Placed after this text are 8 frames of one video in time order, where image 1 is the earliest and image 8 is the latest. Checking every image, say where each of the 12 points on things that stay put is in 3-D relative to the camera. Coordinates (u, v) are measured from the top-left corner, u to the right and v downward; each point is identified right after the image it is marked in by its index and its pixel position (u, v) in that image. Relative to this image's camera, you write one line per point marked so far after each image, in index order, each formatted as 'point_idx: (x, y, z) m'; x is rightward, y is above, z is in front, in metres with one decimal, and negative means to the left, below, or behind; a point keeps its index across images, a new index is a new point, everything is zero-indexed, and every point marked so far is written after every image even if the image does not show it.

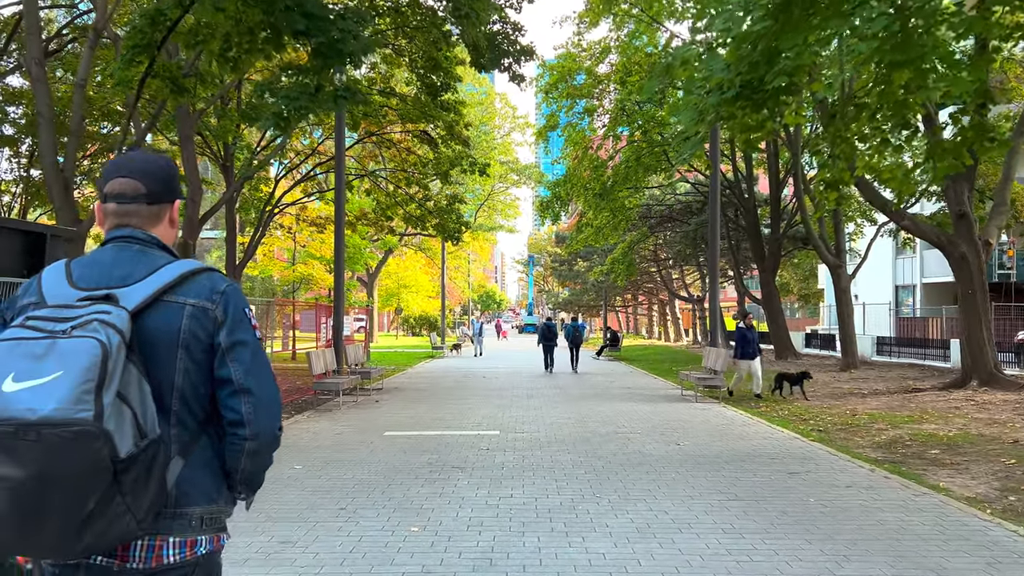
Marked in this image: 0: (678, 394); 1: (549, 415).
0: (+2.5, -1.6, +13.0) m
1: (+0.5, -1.5, +10.0) m
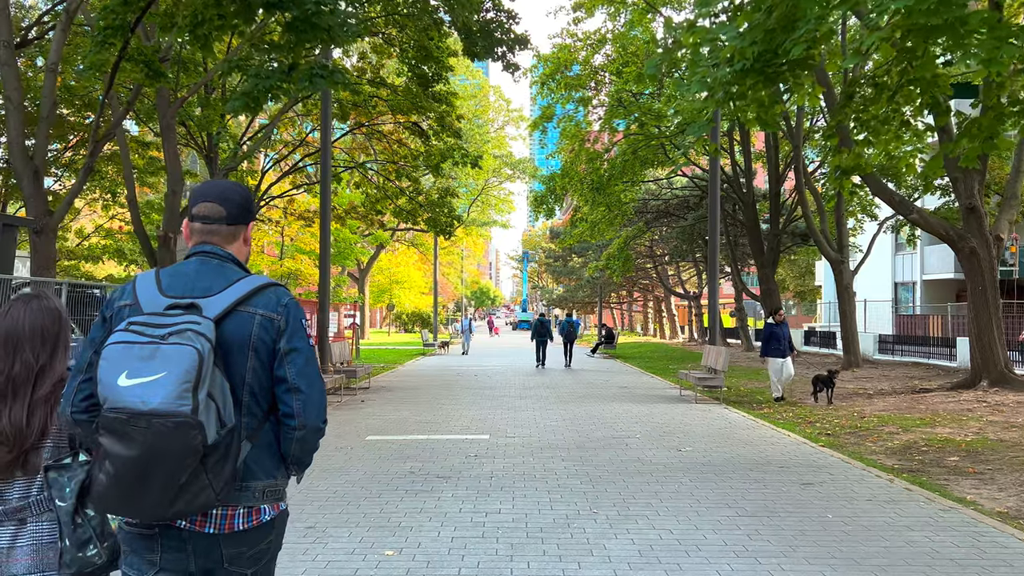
0: (+2.4, -1.6, +12.5) m
1: (+0.4, -1.5, +9.5) m
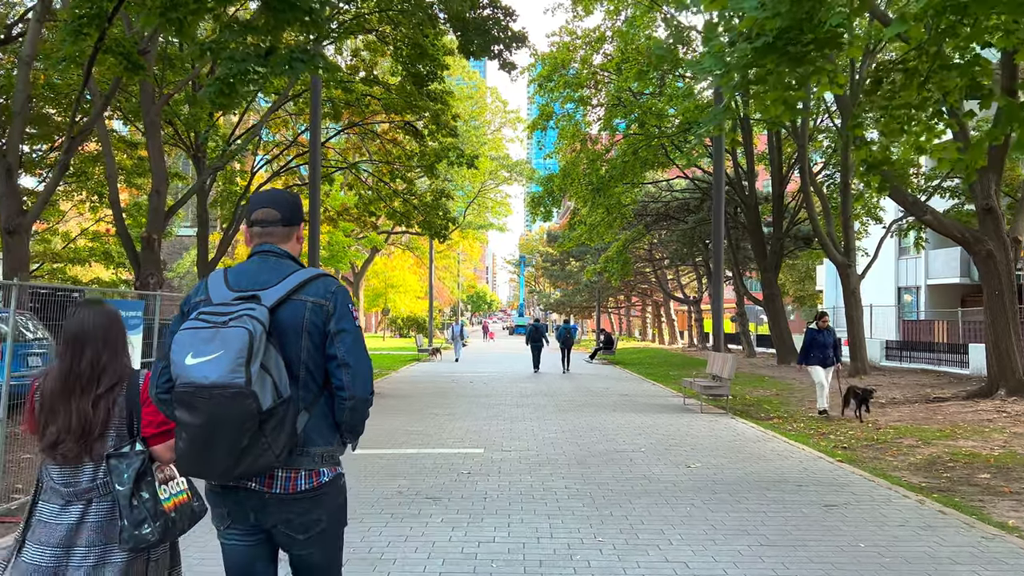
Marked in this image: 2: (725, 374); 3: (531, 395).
0: (+2.4, -1.6, +12.0) m
1: (+0.3, -1.5, +9.0) m
2: (+2.9, -1.2, +11.4) m
3: (+0.3, -1.7, +13.3) m
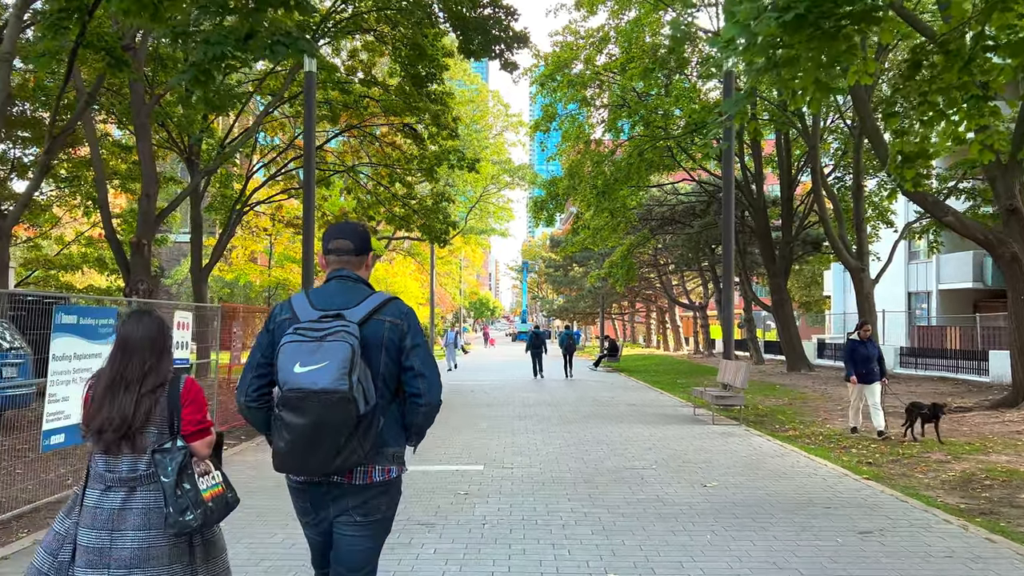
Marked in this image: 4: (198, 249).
0: (+2.4, -1.7, +11.5) m
1: (+0.3, -1.5, +8.5) m
2: (+2.9, -1.3, +10.9) m
3: (+0.3, -1.8, +12.8) m
4: (-6.5, +0.8, +17.6) m
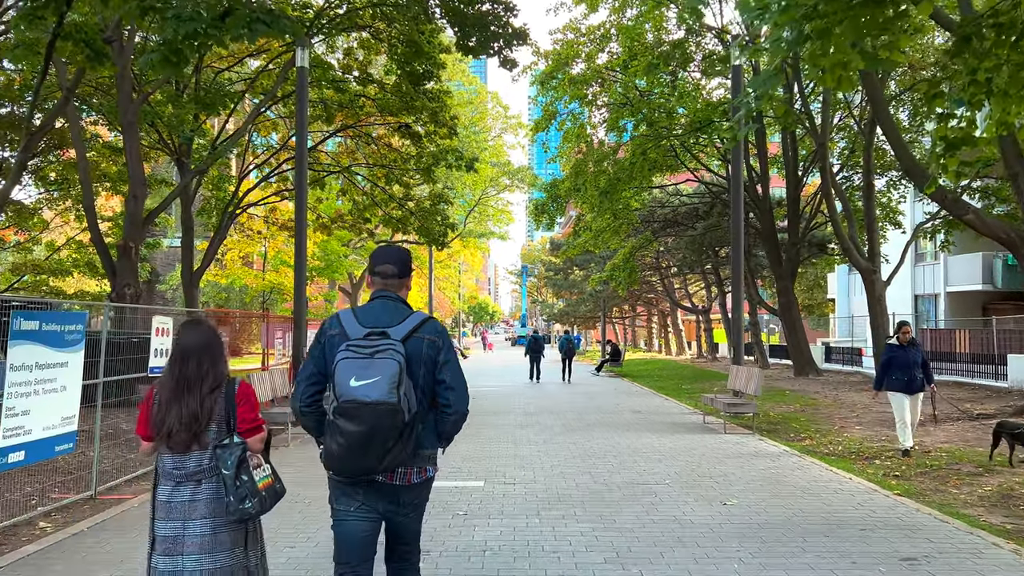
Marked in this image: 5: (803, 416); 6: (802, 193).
0: (+2.4, -1.7, +11.0) m
1: (+0.3, -1.6, +8.0) m
2: (+2.9, -1.3, +10.4) m
3: (+0.4, -1.8, +12.3) m
4: (-6.5, +0.7, +17.1) m
5: (+4.0, -1.8, +11.8) m
6: (+6.6, +2.2, +19.2) m
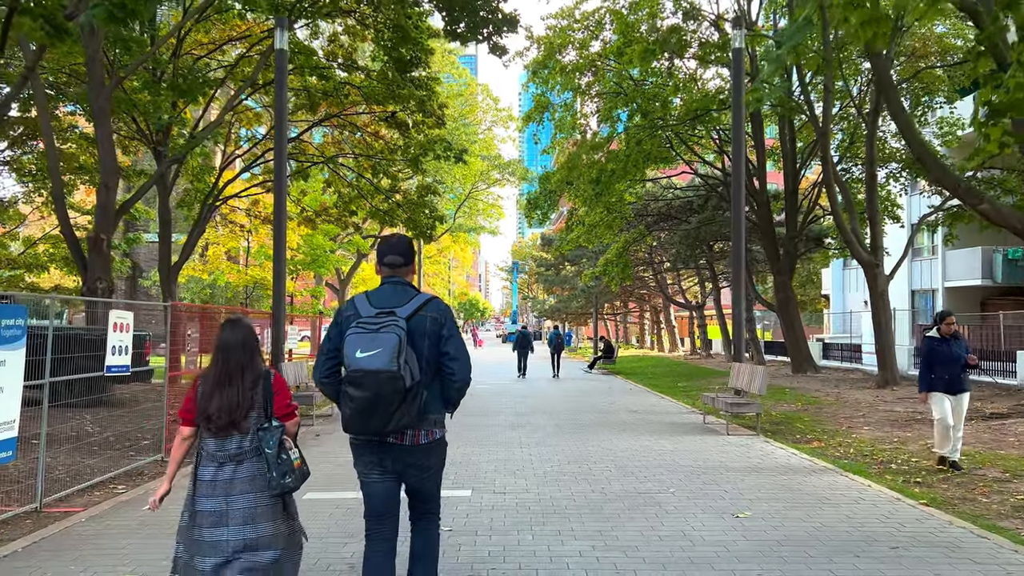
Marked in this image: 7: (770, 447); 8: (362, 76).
0: (+2.3, -1.6, +10.4) m
1: (+0.3, -1.5, +7.4) m
2: (+2.8, -1.2, +9.9) m
3: (+0.2, -1.7, +11.8) m
4: (-6.7, +0.8, +16.4) m
5: (+3.9, -1.7, +11.3) m
6: (+6.4, +2.3, +18.7) m
7: (+2.5, -1.5, +8.2) m
8: (-2.9, +4.2, +16.6) m
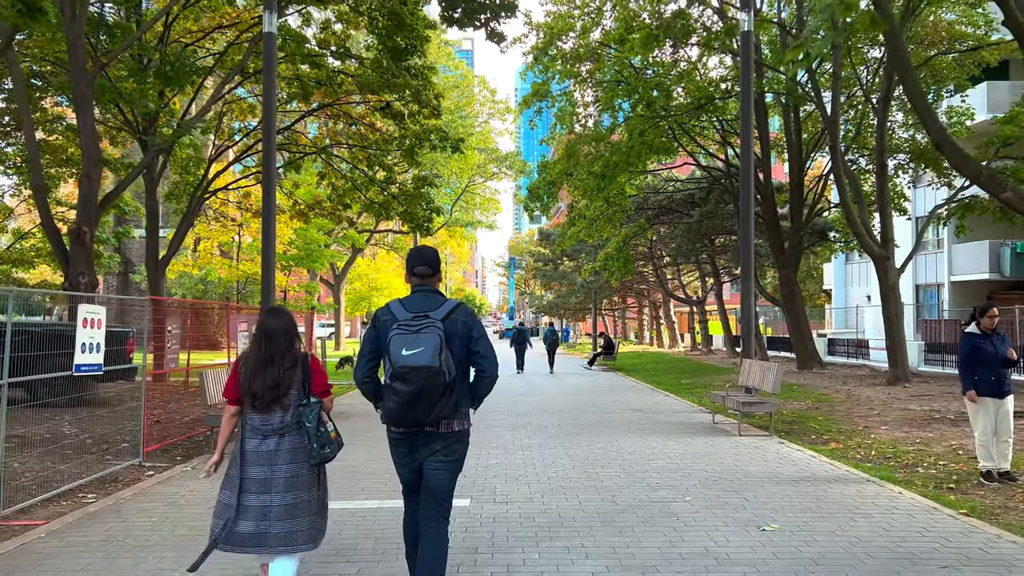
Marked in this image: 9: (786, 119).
0: (+2.3, -1.6, +10.0) m
1: (+0.3, -1.4, +6.9) m
2: (+2.8, -1.1, +9.4) m
3: (+0.2, -1.7, +11.3) m
4: (-6.7, +0.9, +15.9) m
5: (+3.9, -1.6, +10.8) m
6: (+6.3, +2.4, +18.2) m
7: (+2.5, -1.5, +7.7) m
8: (-3.0, +4.3, +16.1) m
9: (+5.8, +3.6, +18.0) m
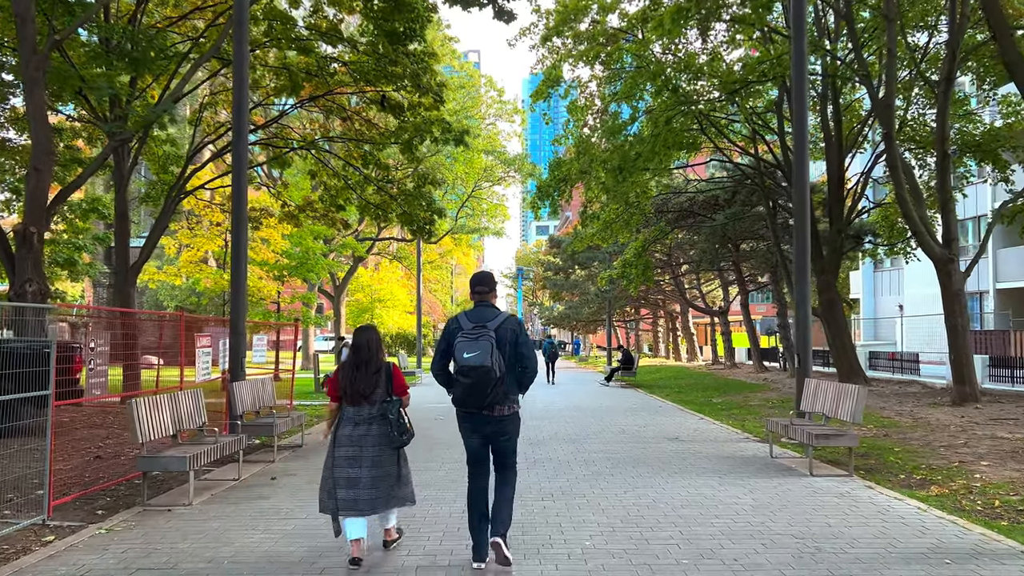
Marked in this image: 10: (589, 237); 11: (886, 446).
0: (+2.4, -1.6, +8.2) m
1: (+0.4, -1.4, +5.2) m
2: (+3.0, -1.2, +7.7) m
3: (+0.4, -1.7, +9.6) m
4: (-6.5, +0.7, +14.3) m
5: (+4.1, -1.7, +9.0) m
6: (+6.5, +2.2, +16.5) m
7: (+2.6, -1.5, +6.0) m
8: (-2.8, +4.1, +14.4) m
9: (+6.0, +3.4, +16.3) m
10: (+1.8, +1.2, +20.1) m
11: (+3.9, -1.6, +8.8) m
